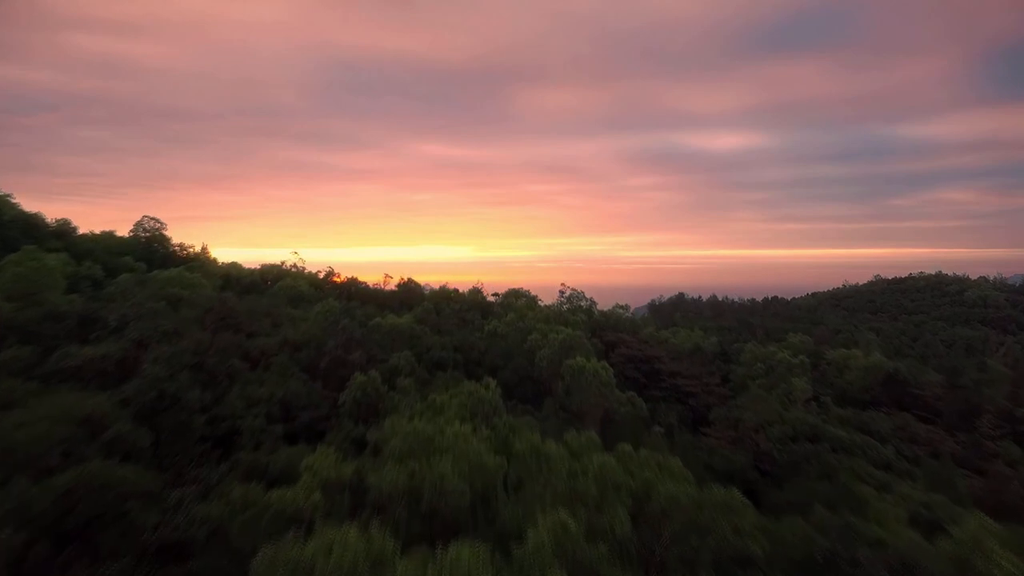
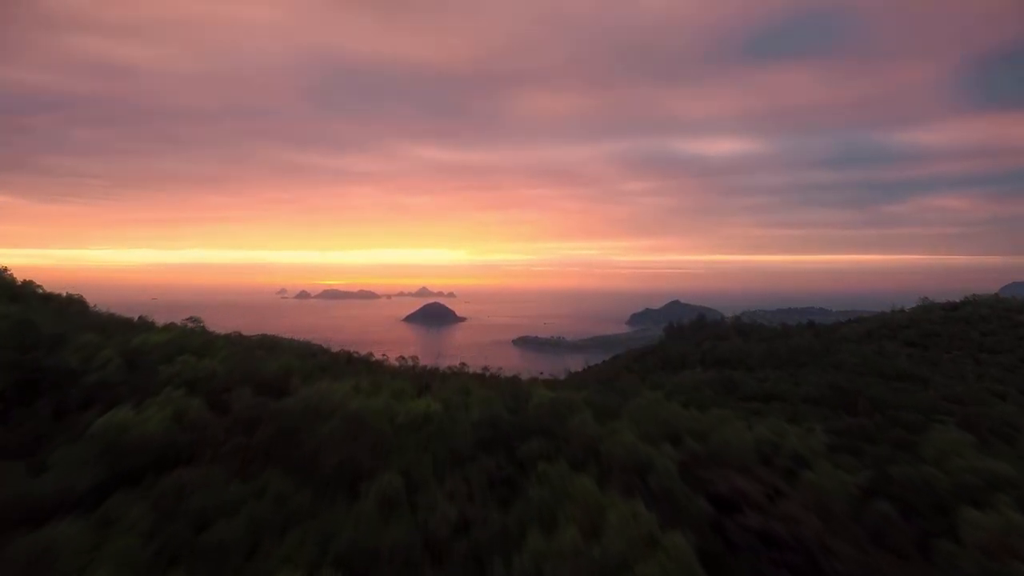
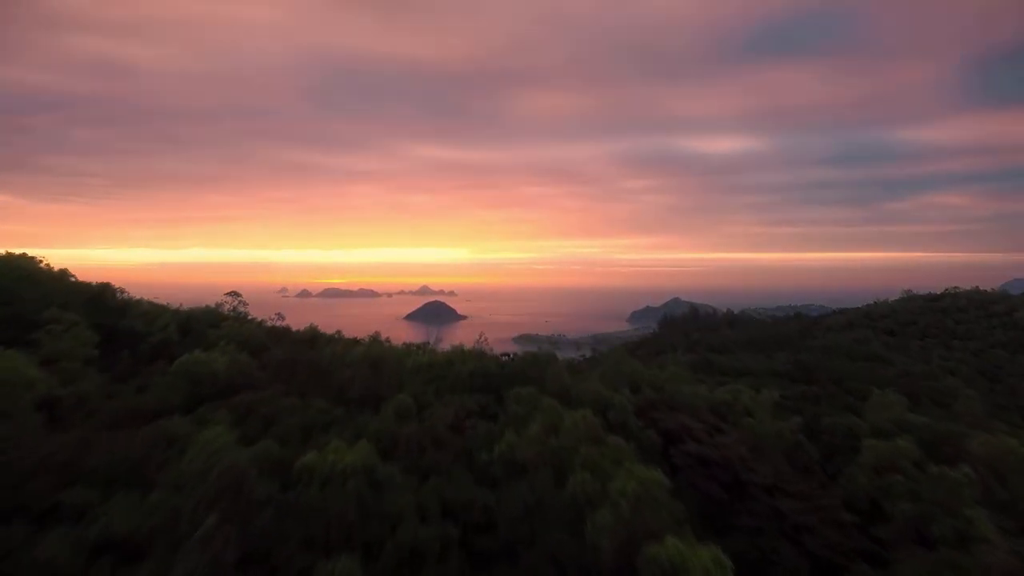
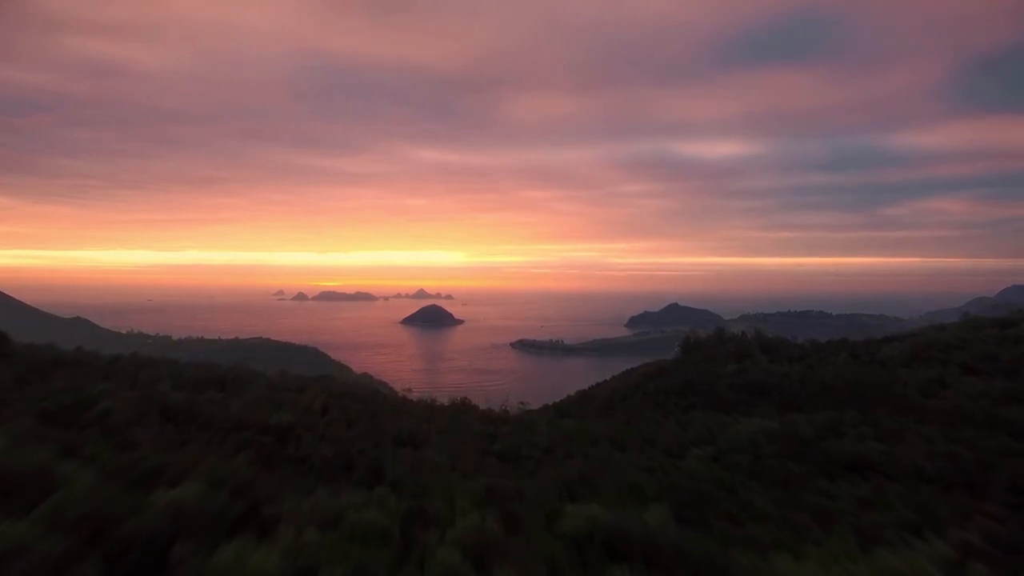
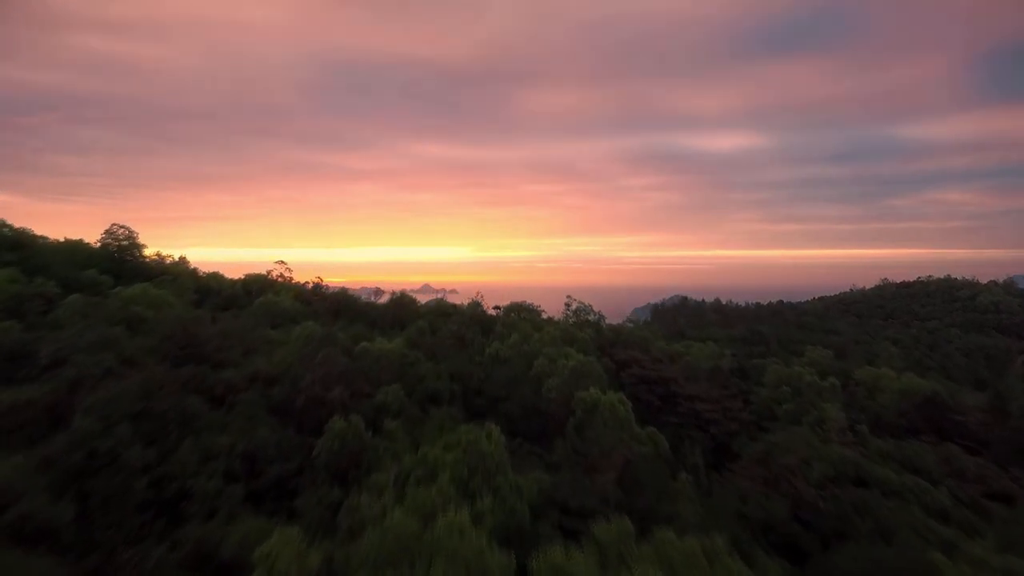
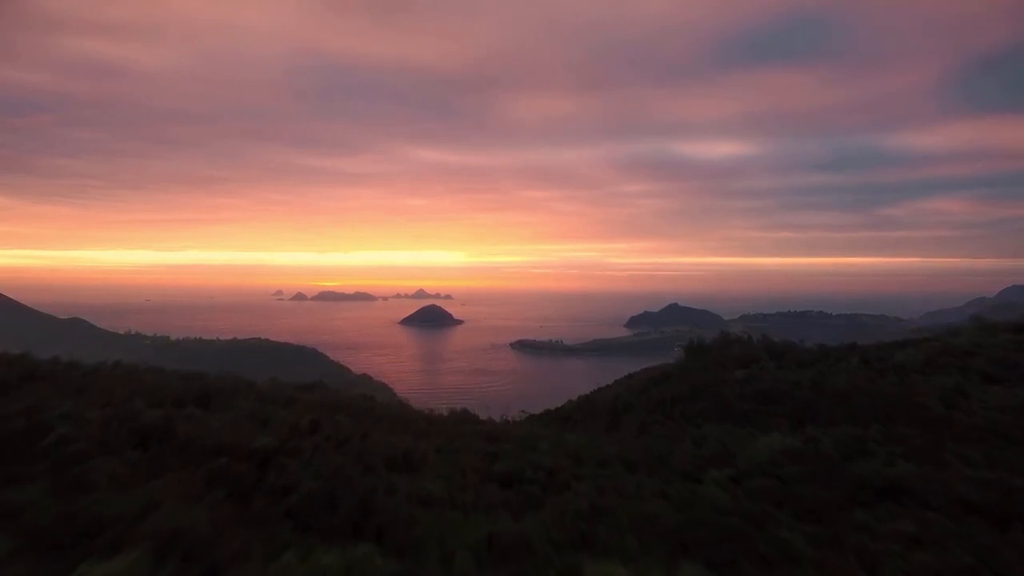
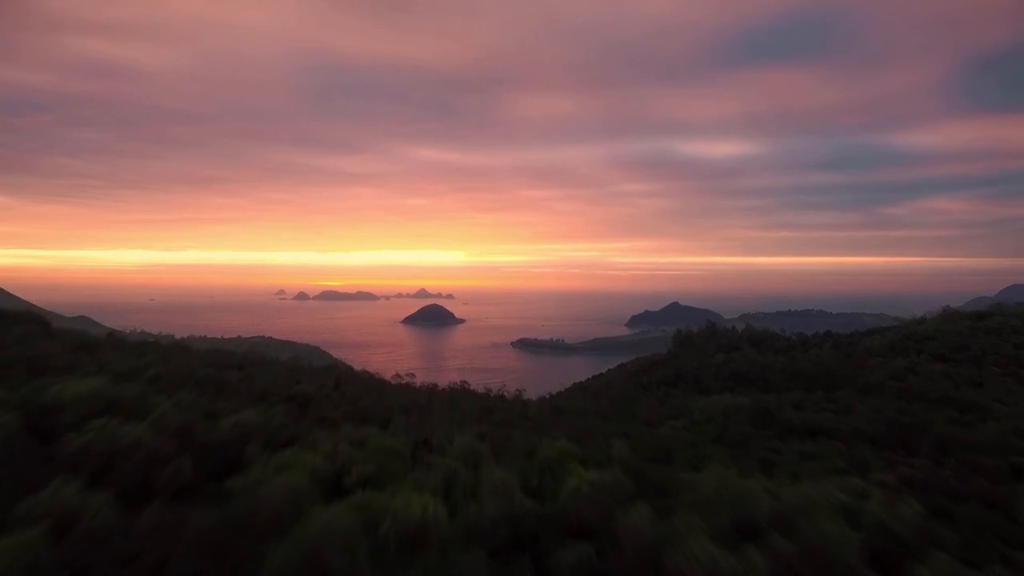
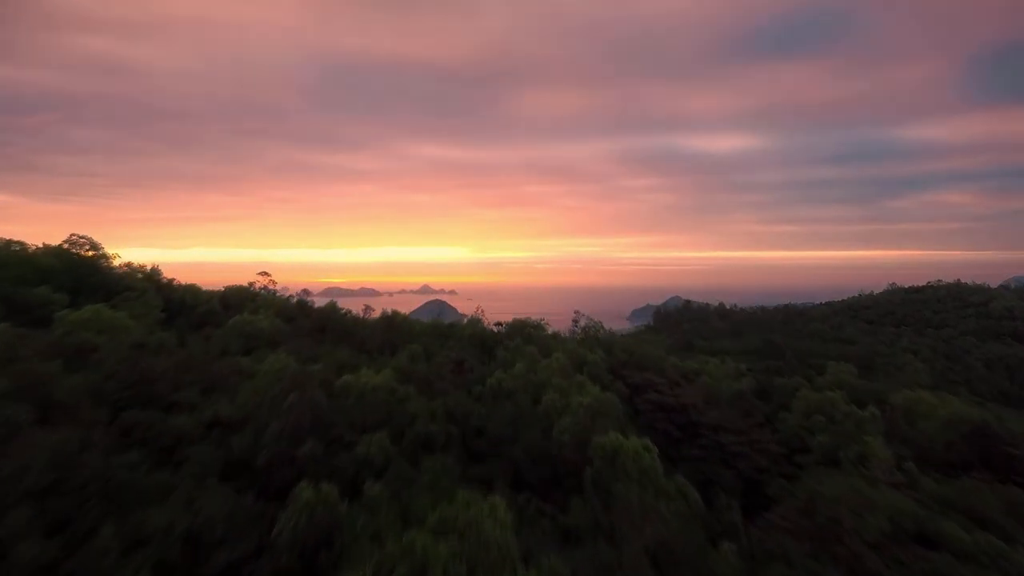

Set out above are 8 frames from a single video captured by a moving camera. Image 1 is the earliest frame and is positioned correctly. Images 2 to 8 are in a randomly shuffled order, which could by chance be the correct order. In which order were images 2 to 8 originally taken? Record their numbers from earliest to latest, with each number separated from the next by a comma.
5, 8, 3, 2, 7, 4, 6
